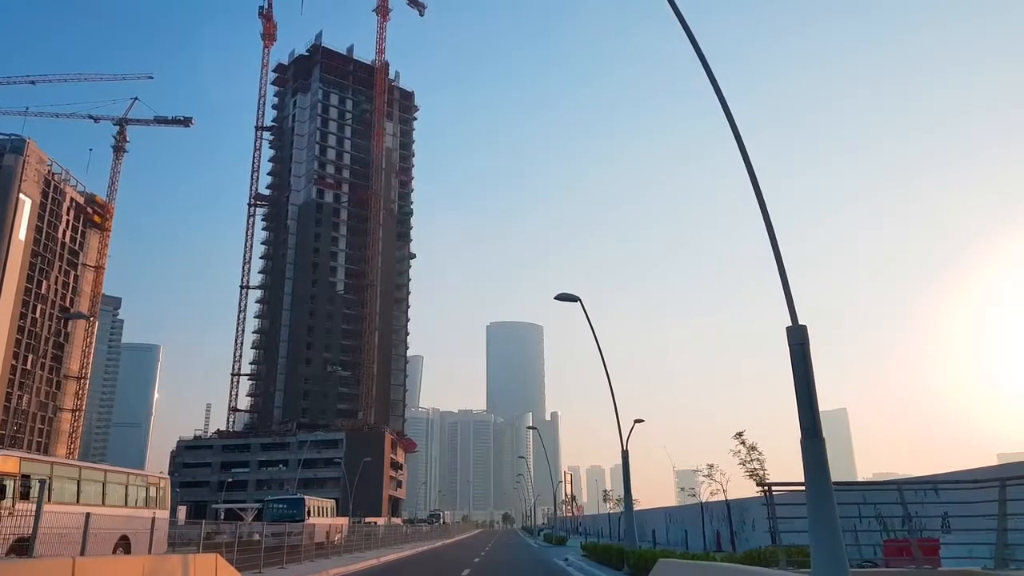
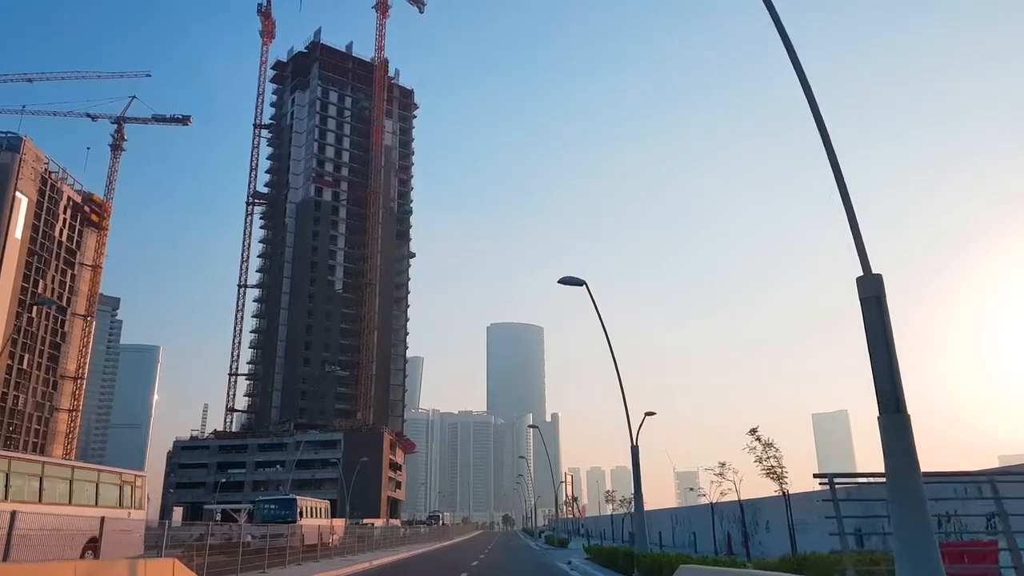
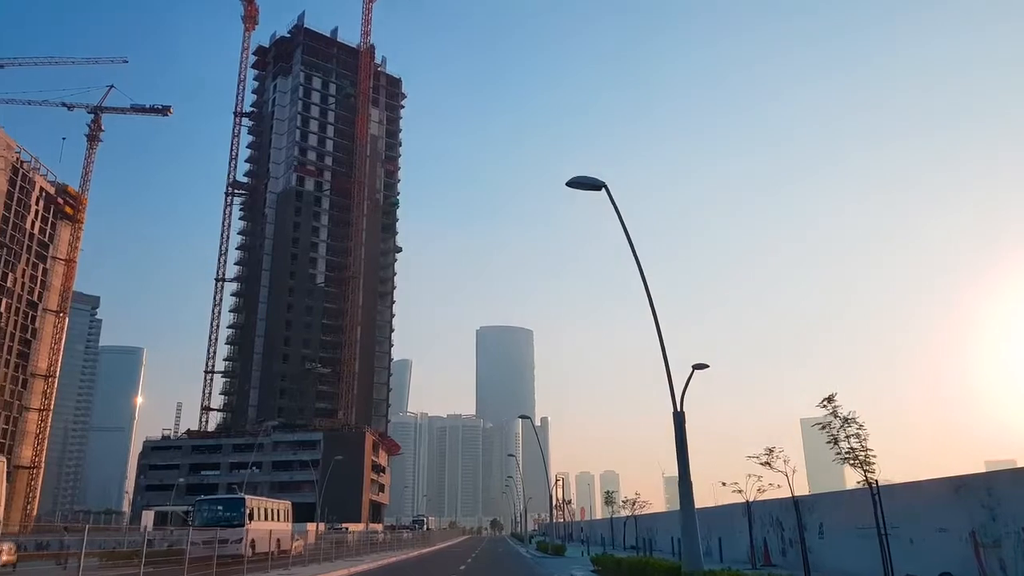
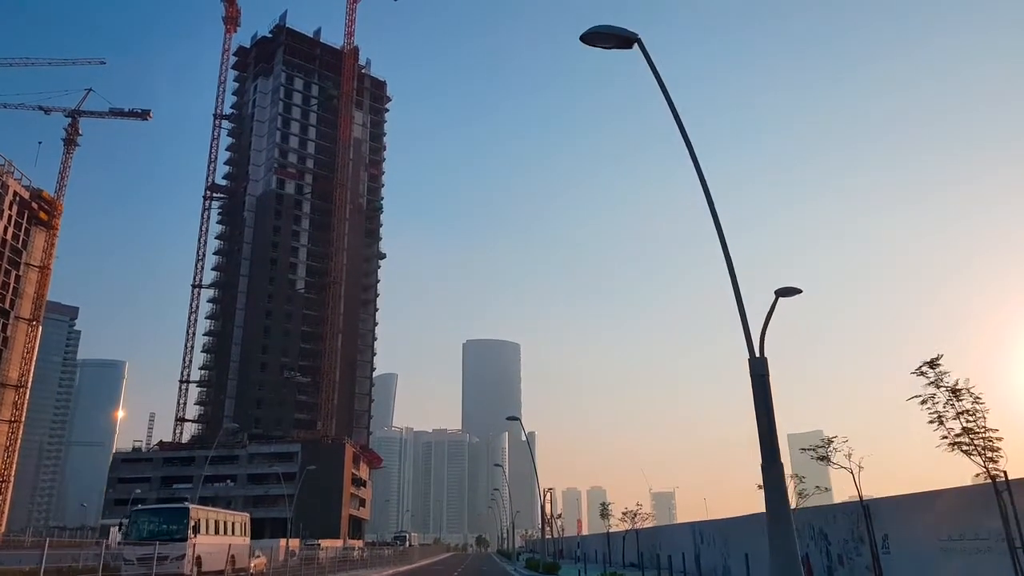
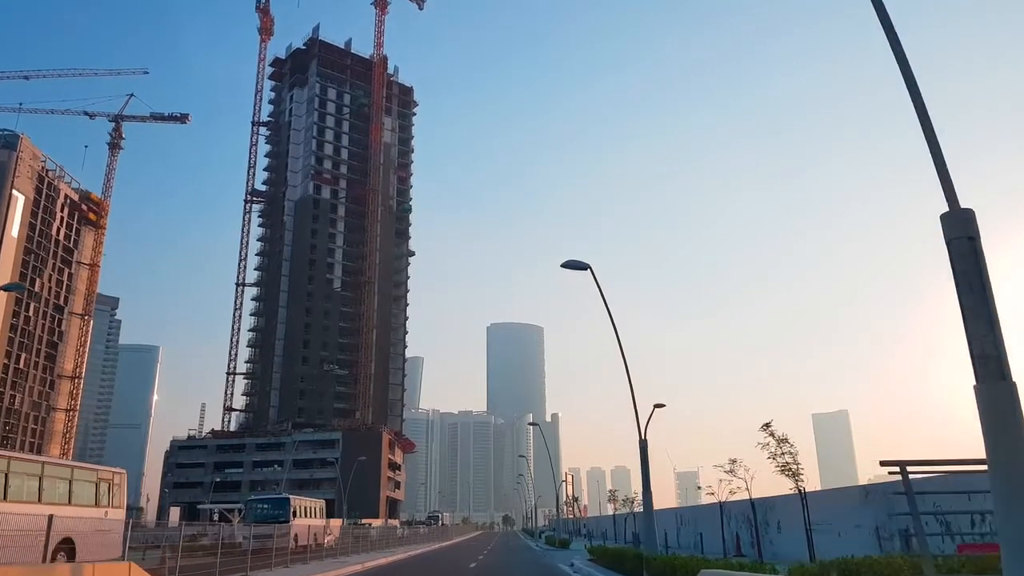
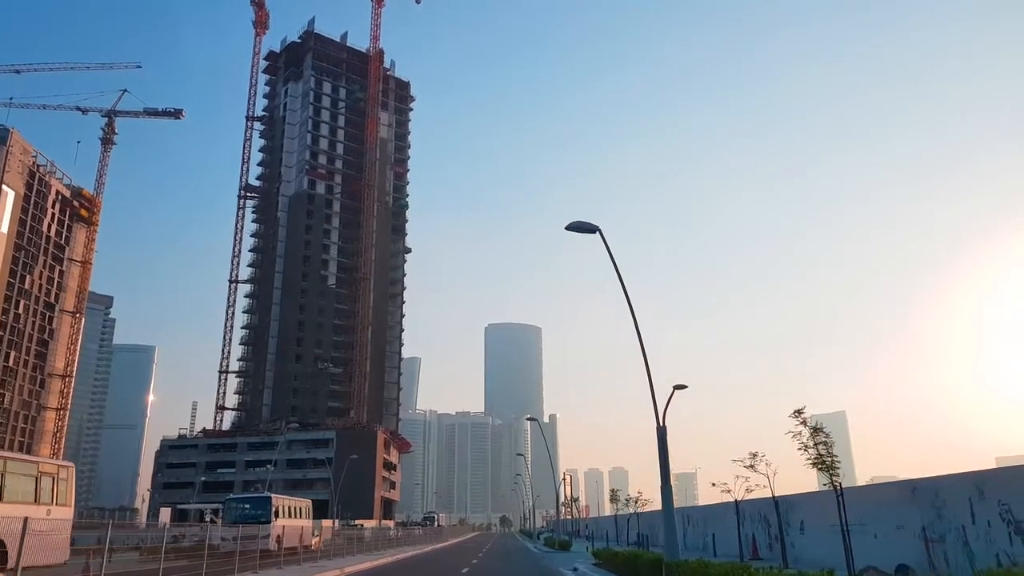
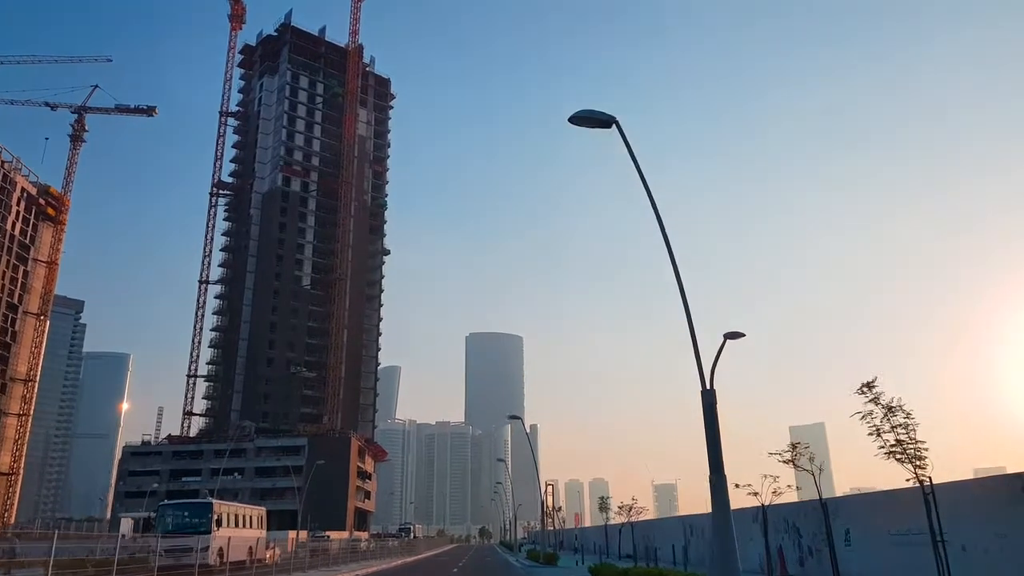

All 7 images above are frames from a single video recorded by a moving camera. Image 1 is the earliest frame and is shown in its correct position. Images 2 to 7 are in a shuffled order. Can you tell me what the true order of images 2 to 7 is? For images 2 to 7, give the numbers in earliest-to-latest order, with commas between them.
2, 5, 6, 3, 7, 4
